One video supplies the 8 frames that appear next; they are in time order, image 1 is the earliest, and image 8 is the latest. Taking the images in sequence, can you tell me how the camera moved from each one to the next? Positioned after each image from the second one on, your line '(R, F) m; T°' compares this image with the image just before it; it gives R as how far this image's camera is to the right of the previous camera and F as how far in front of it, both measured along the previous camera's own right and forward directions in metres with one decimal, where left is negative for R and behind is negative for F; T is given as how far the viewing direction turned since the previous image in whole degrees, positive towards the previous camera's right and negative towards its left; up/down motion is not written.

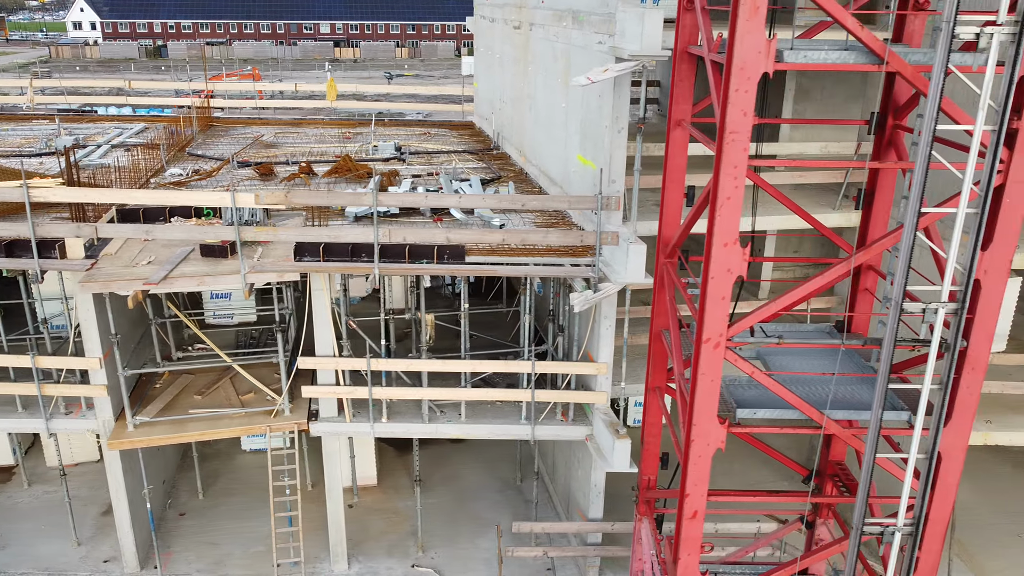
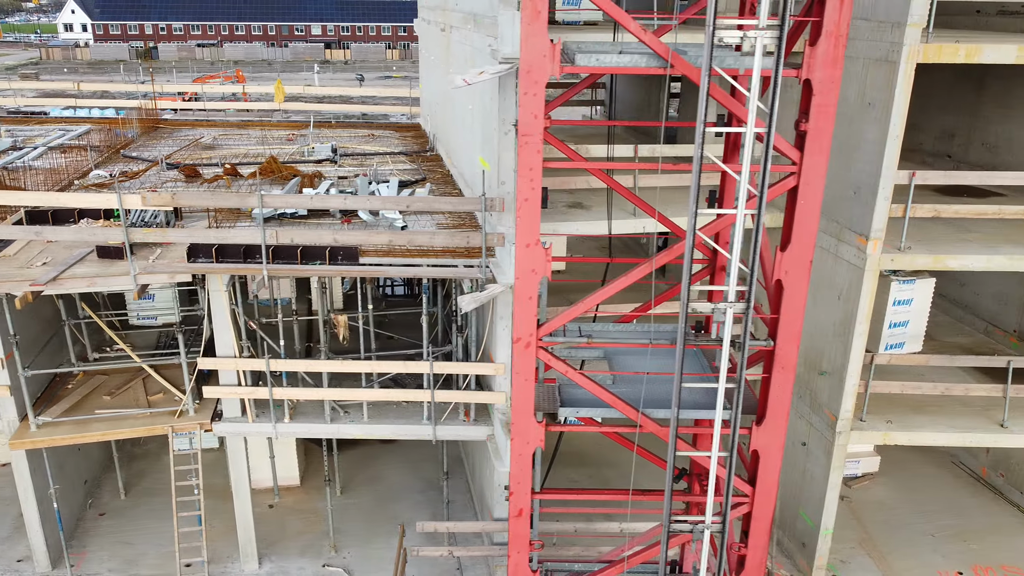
(+1.4, -0.1) m; 0°
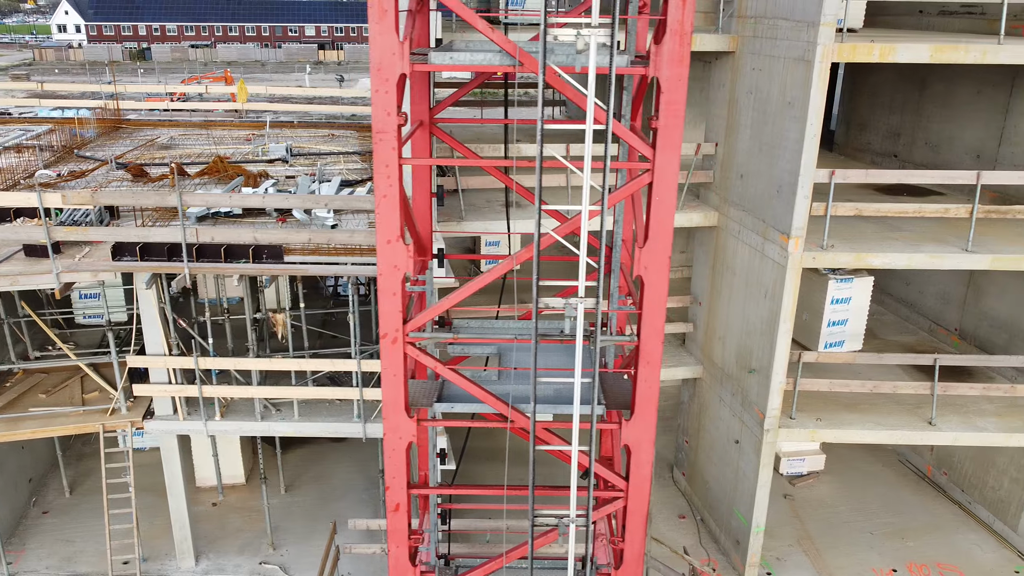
(+1.0, 0.0) m; 0°
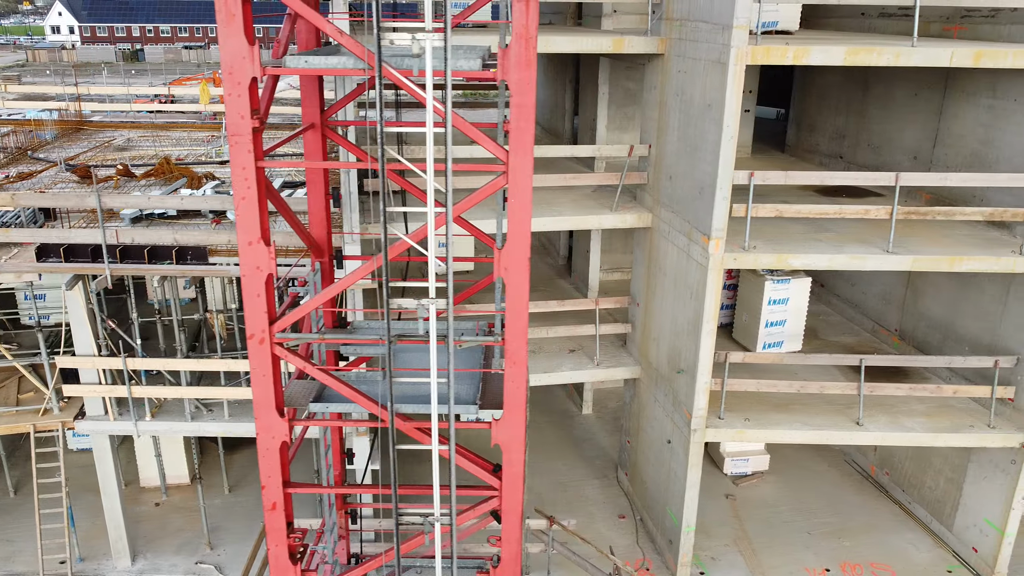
(+1.0, 0.0) m; 0°
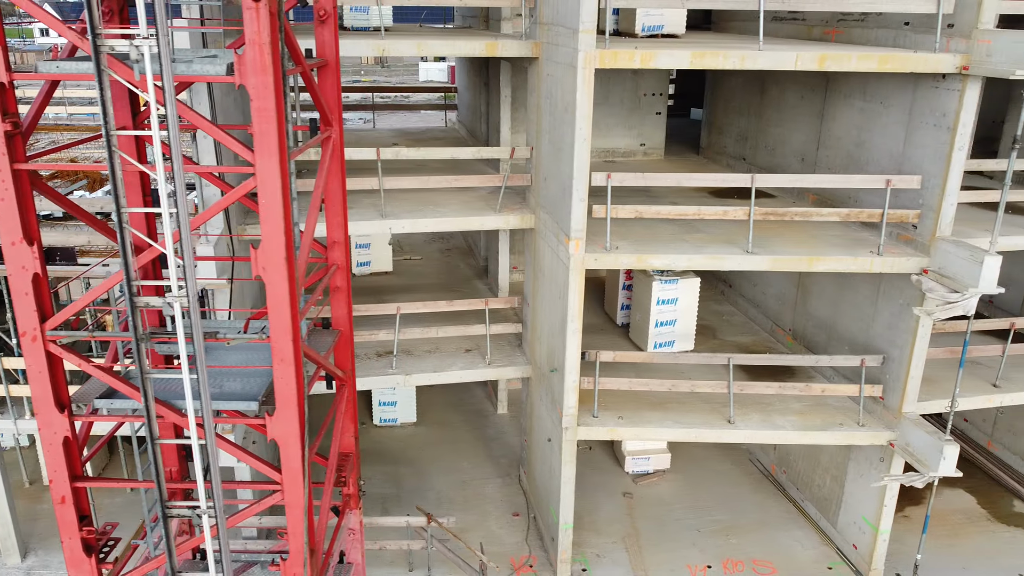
(+1.8, -0.1) m; 0°
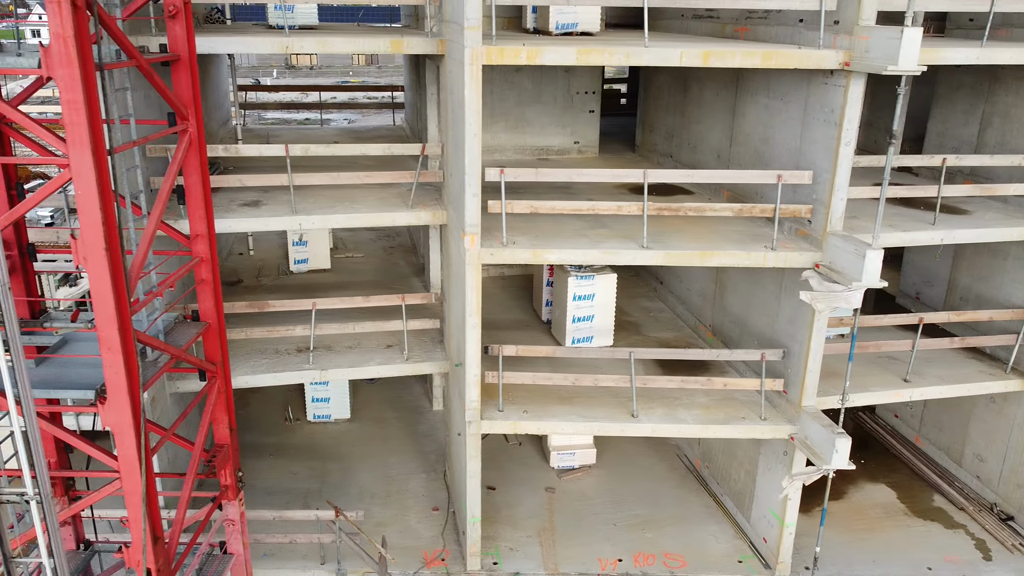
(+1.4, -0.1) m; 0°
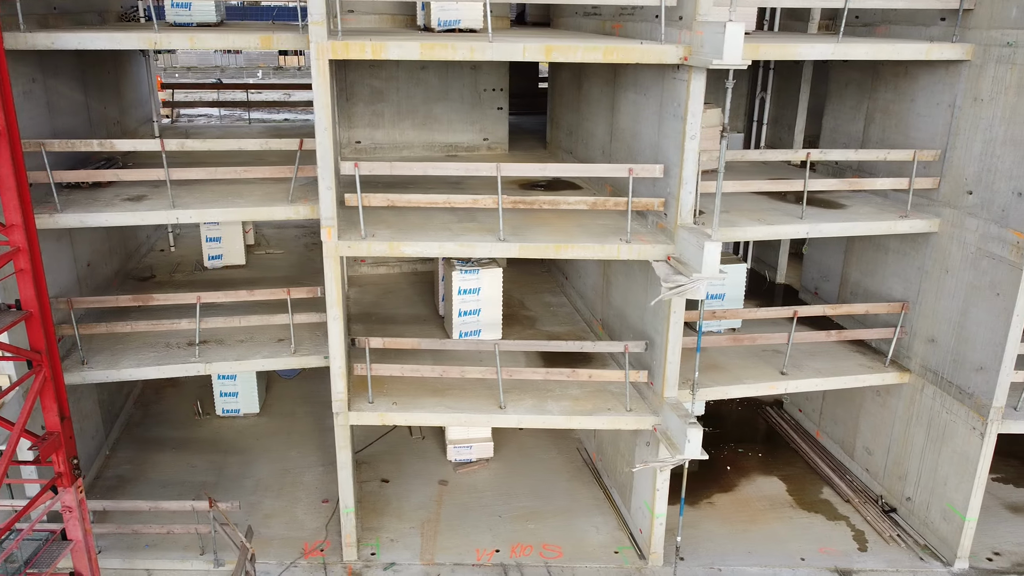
(+2.0, -0.1) m; 0°
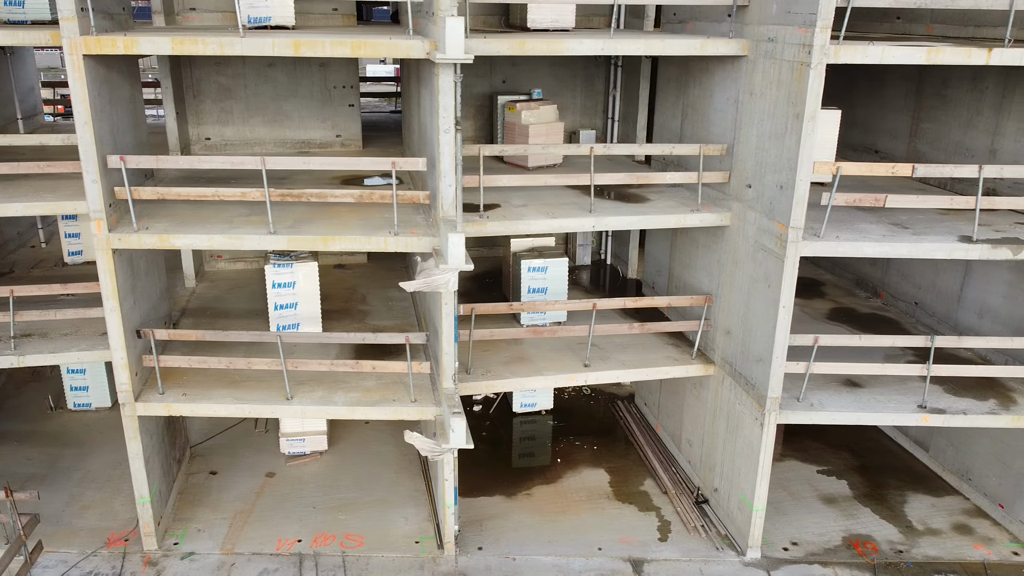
(+3.2, -0.1) m; 0°
